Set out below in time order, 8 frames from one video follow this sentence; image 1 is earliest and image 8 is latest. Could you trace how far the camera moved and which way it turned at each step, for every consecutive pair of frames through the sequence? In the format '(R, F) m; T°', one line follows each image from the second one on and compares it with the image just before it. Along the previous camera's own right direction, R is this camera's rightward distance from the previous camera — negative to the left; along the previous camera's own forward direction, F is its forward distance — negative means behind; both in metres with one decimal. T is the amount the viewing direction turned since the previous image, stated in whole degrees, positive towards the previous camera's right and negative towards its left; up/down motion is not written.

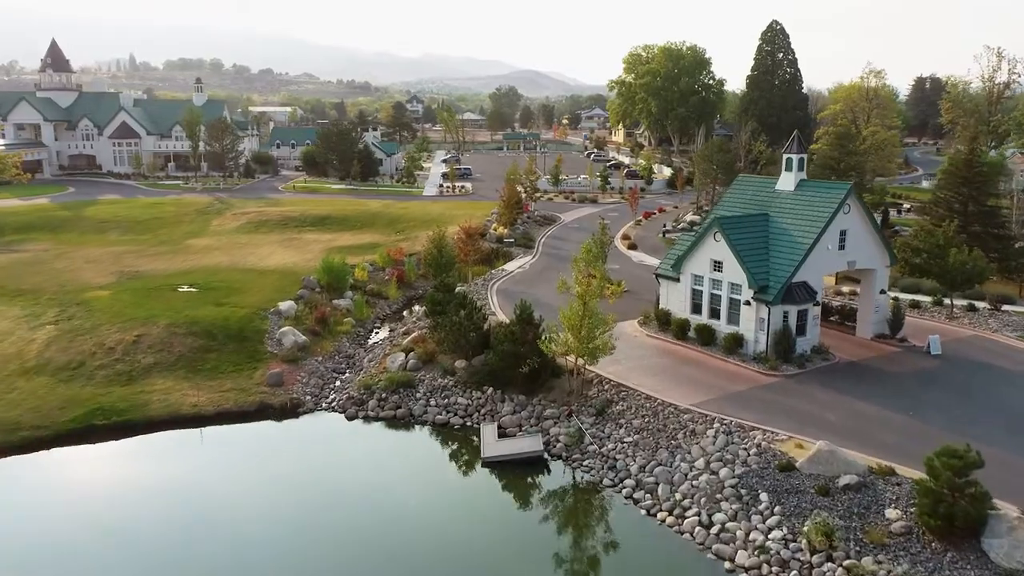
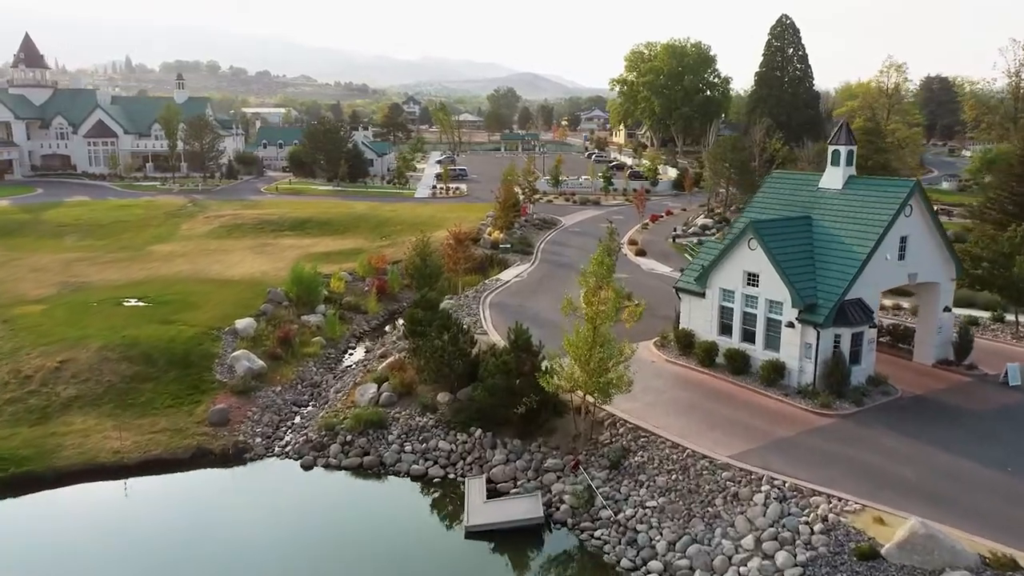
(+0.1, +4.9) m; 0°
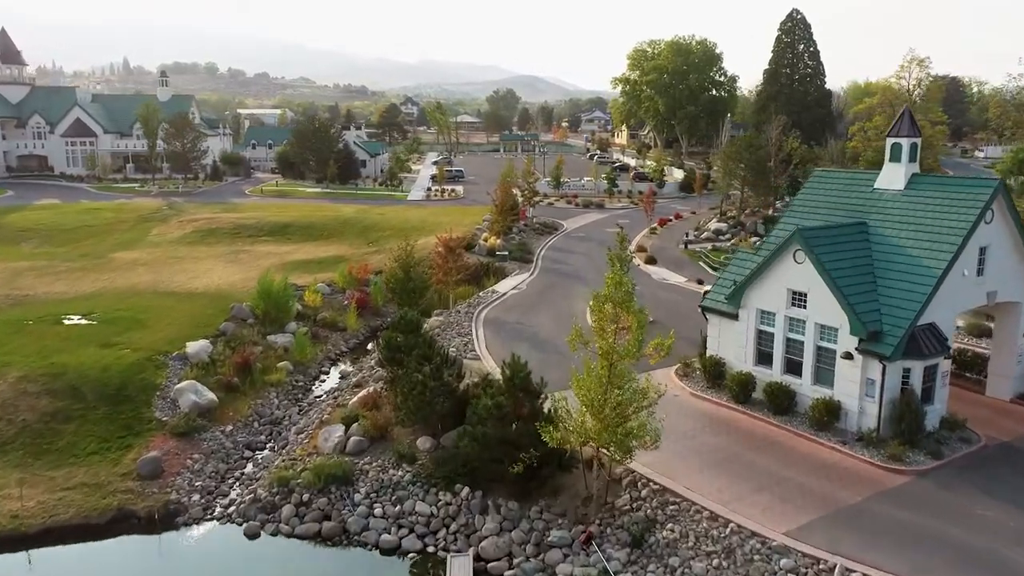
(+0.1, +4.2) m; 0°
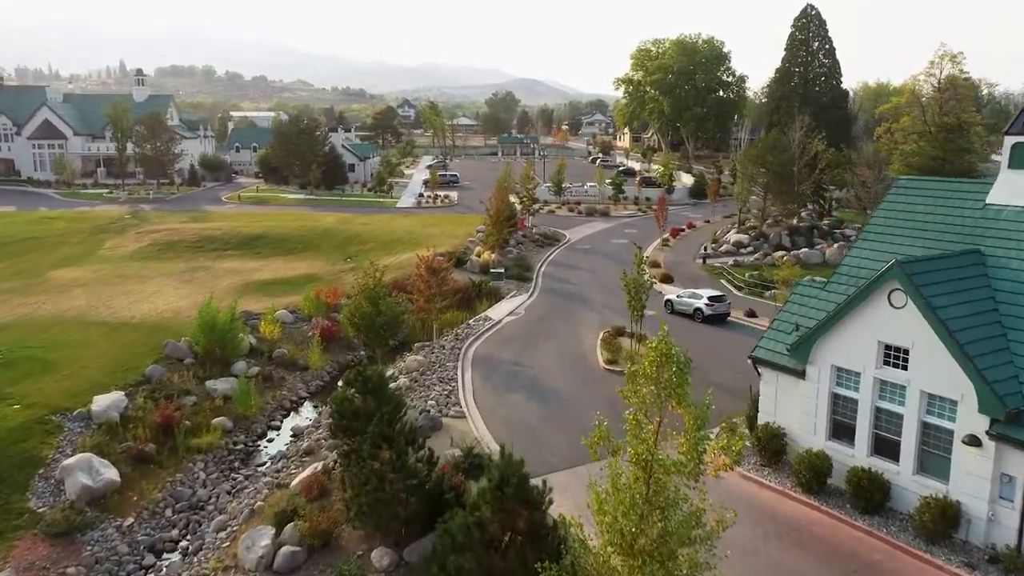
(+0.1, +5.4) m; 0°
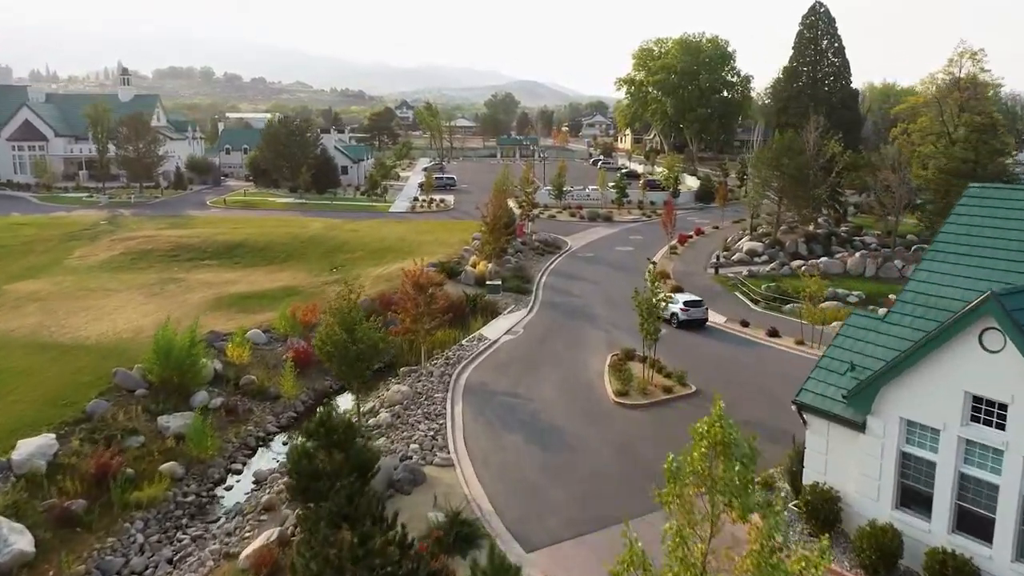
(+0.1, +3.0) m; 0°
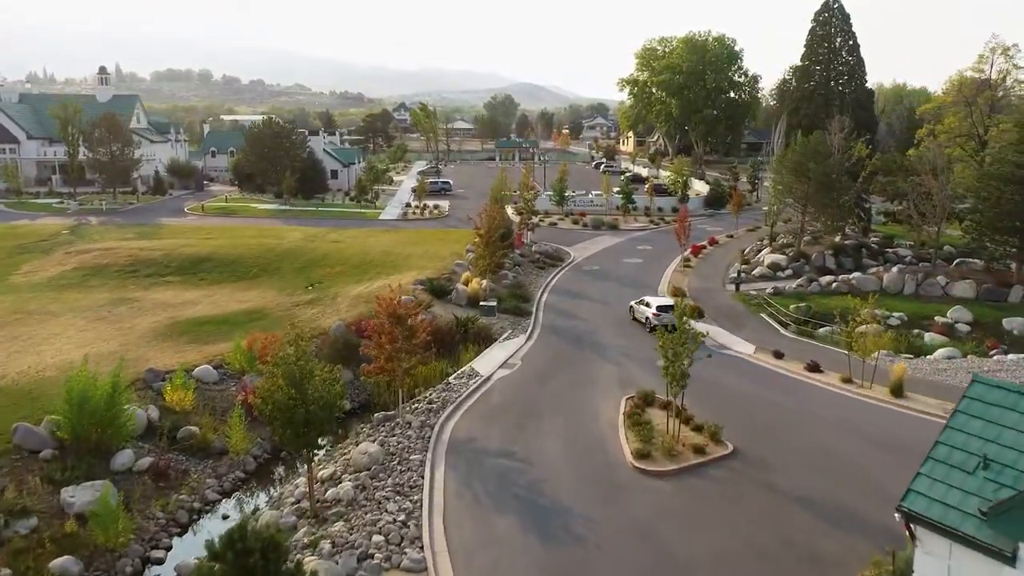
(+0.1, +4.2) m; 0°
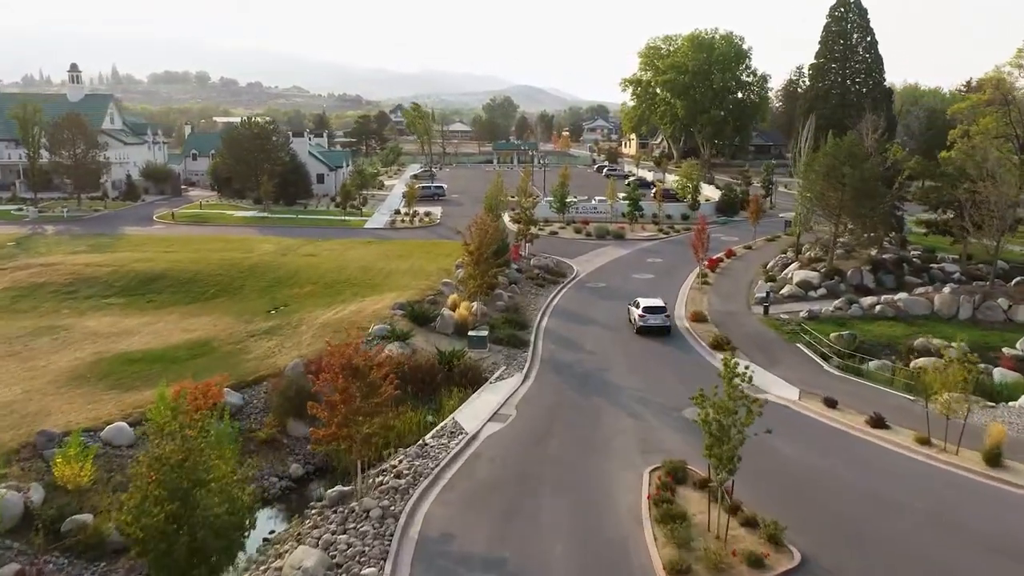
(+0.1, +4.8) m; 0°
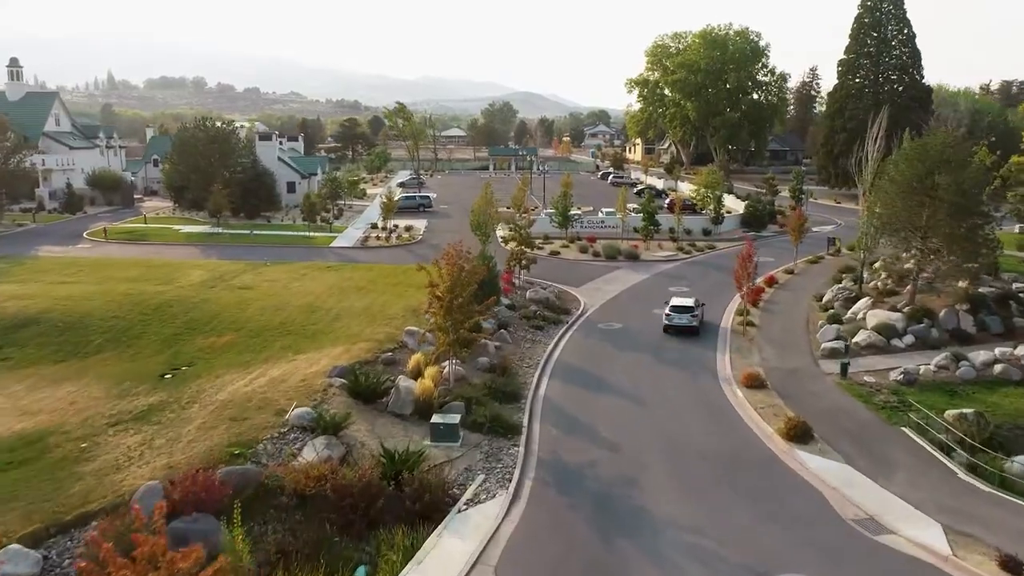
(+0.3, +8.4) m; 0°
